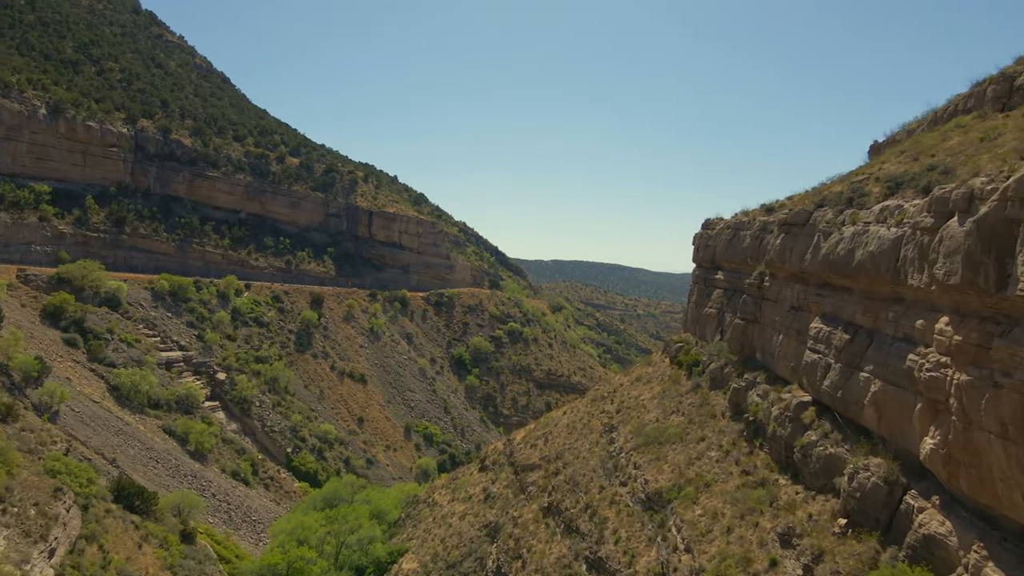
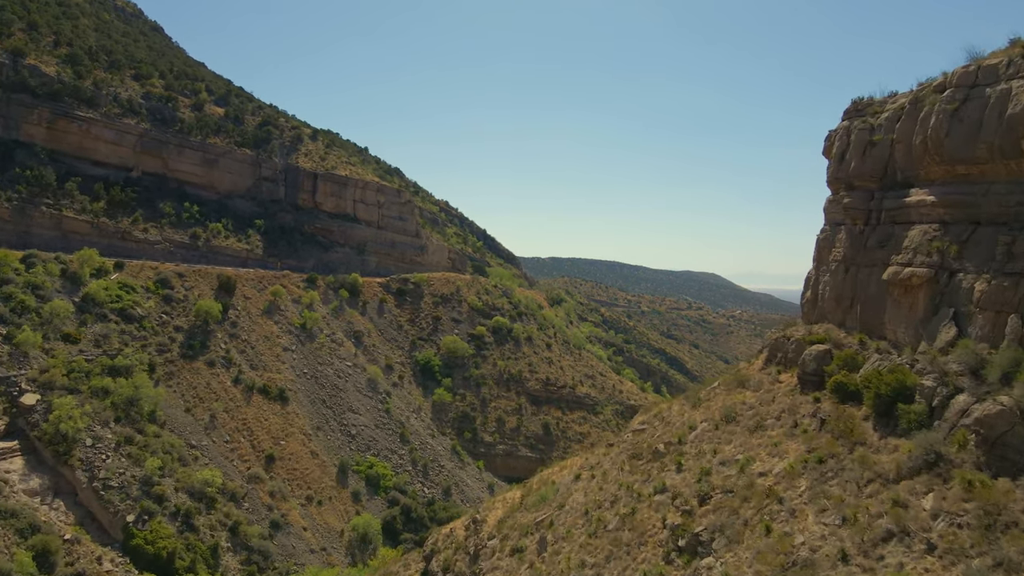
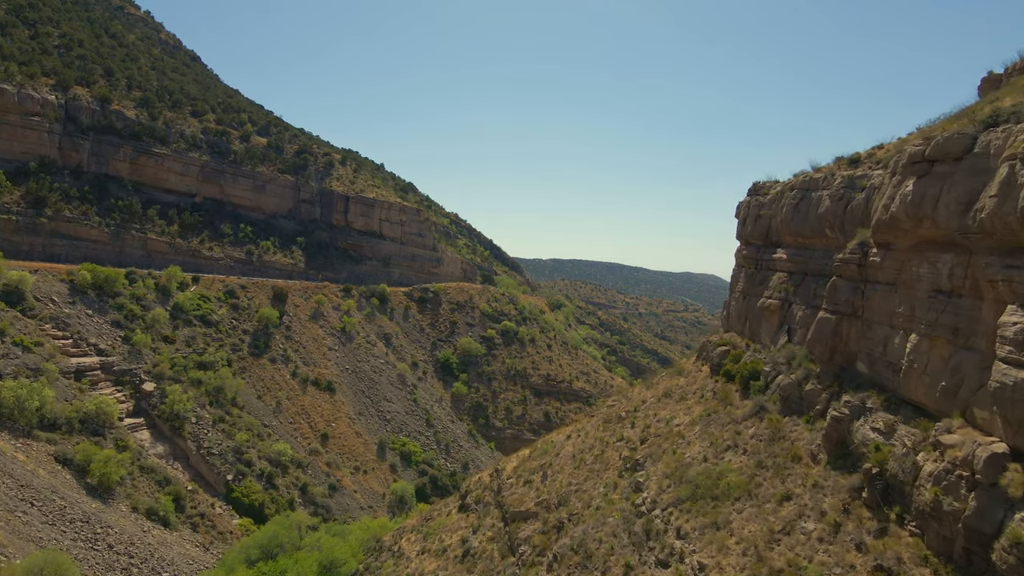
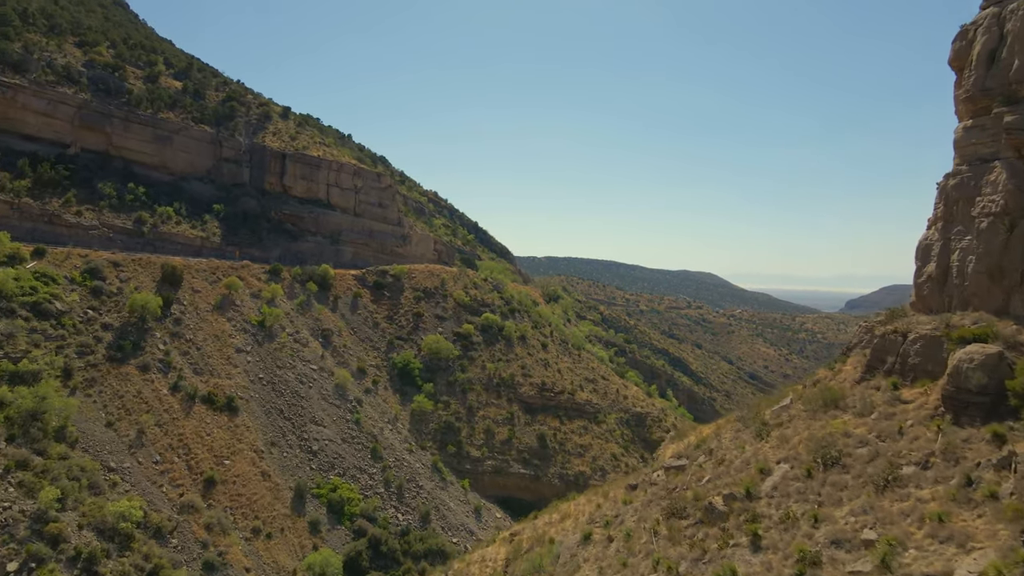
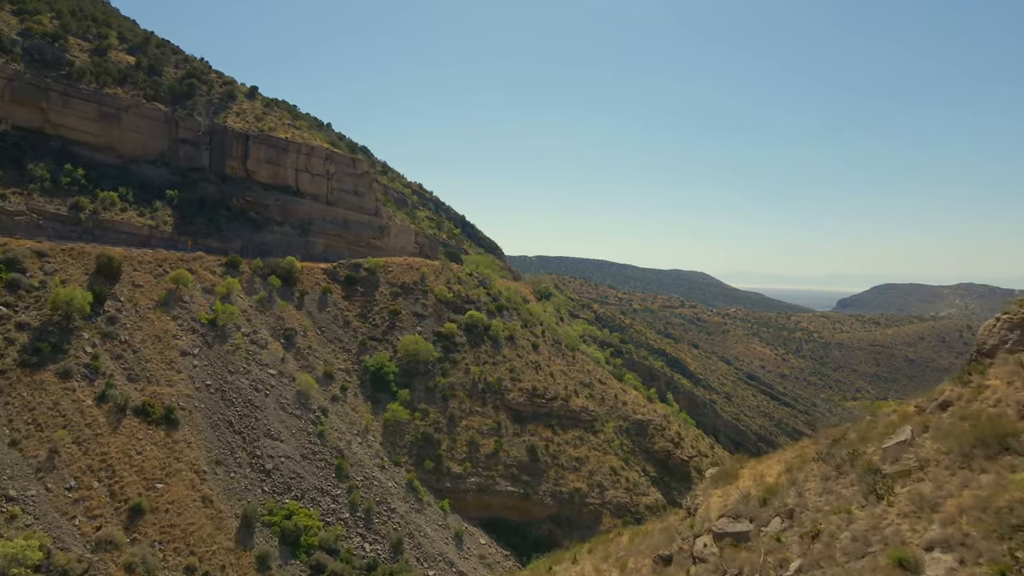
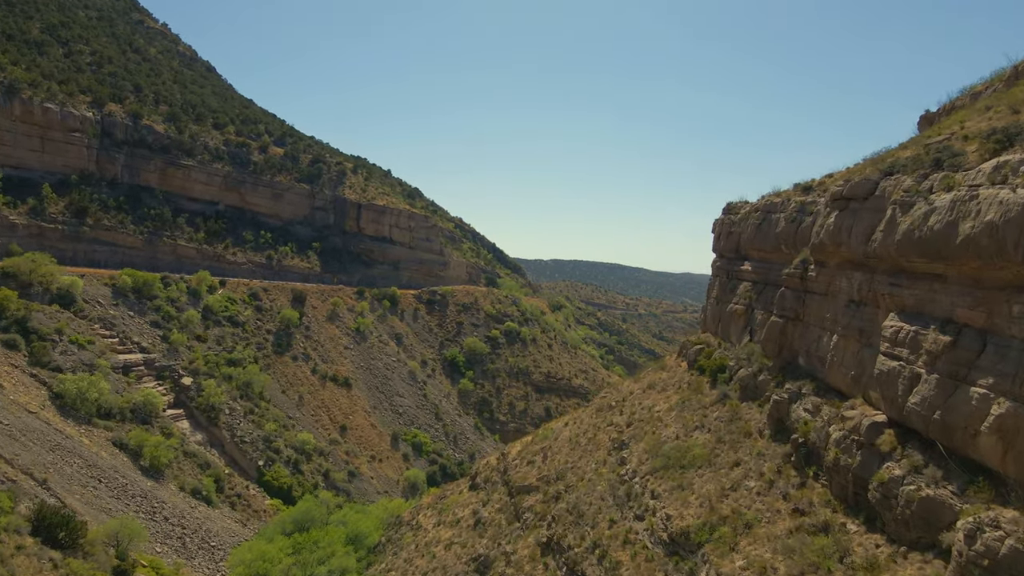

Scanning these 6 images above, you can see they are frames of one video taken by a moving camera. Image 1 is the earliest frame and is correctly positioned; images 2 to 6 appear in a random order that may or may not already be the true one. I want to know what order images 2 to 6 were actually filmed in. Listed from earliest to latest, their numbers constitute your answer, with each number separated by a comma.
6, 3, 2, 4, 5
